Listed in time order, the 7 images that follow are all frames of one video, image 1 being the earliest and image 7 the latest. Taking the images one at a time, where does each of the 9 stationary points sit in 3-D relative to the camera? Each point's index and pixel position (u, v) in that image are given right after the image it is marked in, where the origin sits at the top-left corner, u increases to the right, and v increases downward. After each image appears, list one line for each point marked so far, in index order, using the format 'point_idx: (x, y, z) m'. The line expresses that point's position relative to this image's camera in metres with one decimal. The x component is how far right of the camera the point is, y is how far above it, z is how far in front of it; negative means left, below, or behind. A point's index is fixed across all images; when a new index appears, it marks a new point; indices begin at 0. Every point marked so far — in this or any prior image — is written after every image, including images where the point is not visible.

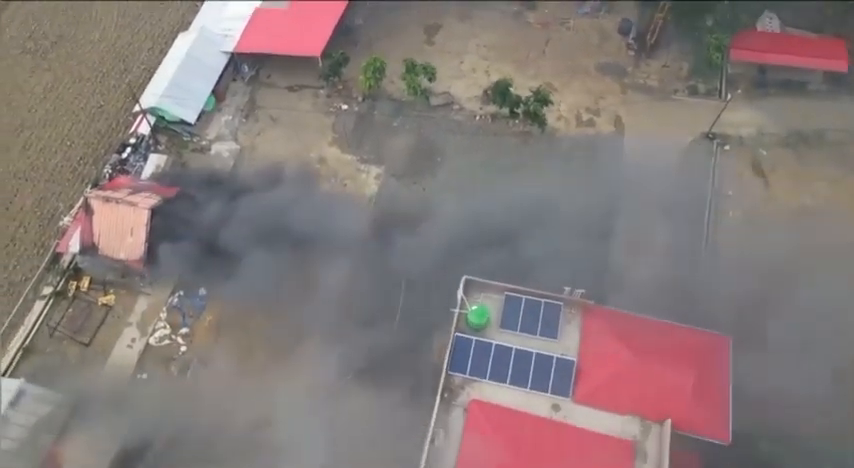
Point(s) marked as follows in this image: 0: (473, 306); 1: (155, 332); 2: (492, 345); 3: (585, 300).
0: (+0.9, -1.4, +14.1) m
1: (-6.6, -2.4, +17.6) m
2: (+1.2, -2.0, +13.8) m
3: (+3.1, -1.2, +14.2) m
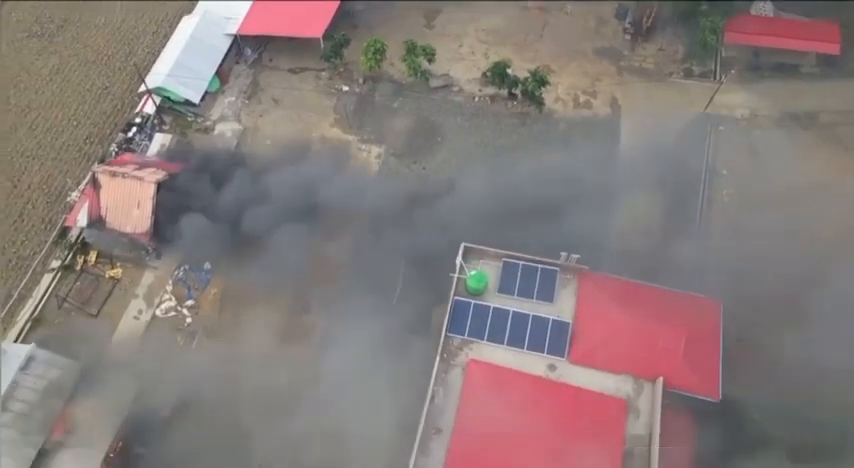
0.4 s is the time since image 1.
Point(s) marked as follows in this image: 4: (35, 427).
0: (+0.9, -0.7, +14.5) m
1: (-6.6, -1.8, +18.0) m
2: (+1.2, -1.4, +14.2) m
3: (+3.1, -0.6, +14.6) m
4: (-7.8, -3.8, +14.4) m
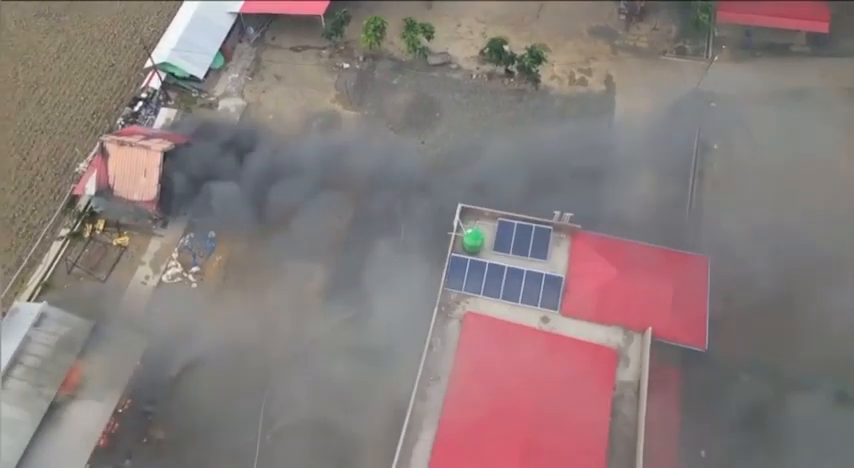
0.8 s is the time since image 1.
0: (+0.8, +0.1, +15.0) m
1: (-6.7, -0.9, +18.5) m
2: (+1.2, -0.6, +14.8) m
3: (+3.0, +0.2, +15.1) m
4: (-7.9, -3.0, +14.9) m
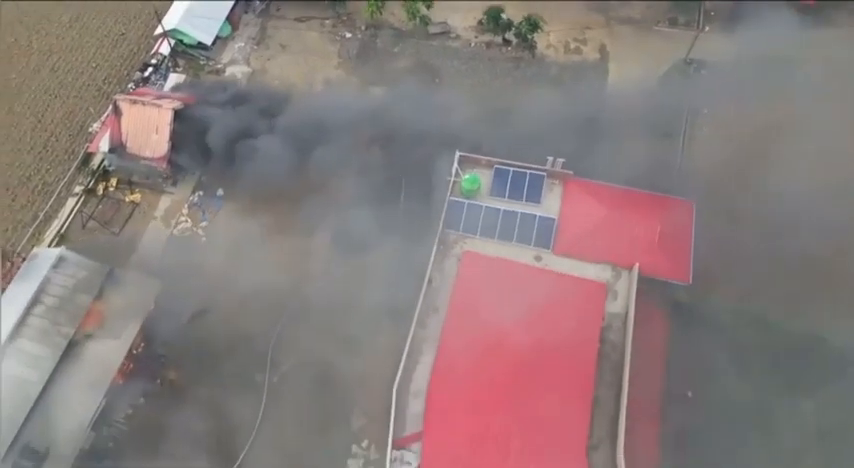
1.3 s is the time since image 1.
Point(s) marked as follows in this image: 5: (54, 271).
0: (+0.8, +1.3, +15.8) m
1: (-6.7, +0.2, +19.3) m
2: (+1.2, +0.6, +15.6) m
3: (+3.0, +1.4, +15.9) m
4: (-7.9, -1.9, +15.7) m
5: (-8.3, -0.8, +16.0) m
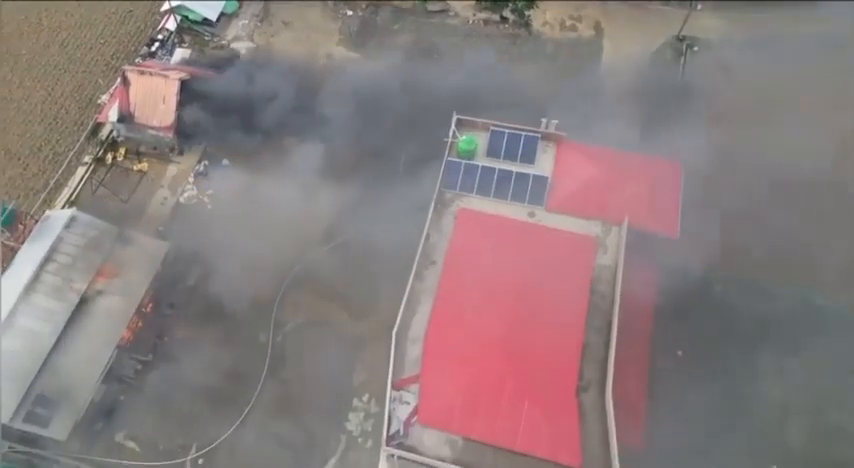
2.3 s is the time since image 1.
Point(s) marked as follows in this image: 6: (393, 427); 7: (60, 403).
0: (+0.8, +2.1, +16.4) m
1: (-6.7, +1.1, +20.0) m
2: (+1.1, +1.5, +16.2) m
3: (+3.0, +2.2, +16.5) m
4: (-7.9, -1.0, +16.4) m
5: (-8.3, +0.1, +16.6) m
6: (-0.7, -3.7, +14.0) m
7: (-7.9, -3.6, +15.6) m
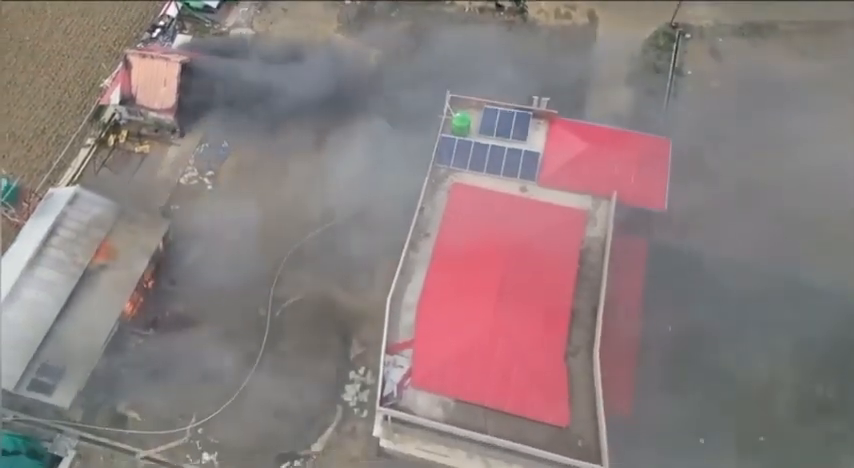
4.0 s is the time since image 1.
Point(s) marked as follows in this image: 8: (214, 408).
0: (+0.7, +2.7, +16.8) m
1: (-6.8, +1.7, +20.4) m
2: (+1.0, +2.0, +16.6) m
3: (+2.9, +2.8, +16.9) m
4: (-8.0, -0.4, +16.8) m
5: (-8.4, +0.6, +17.0) m
6: (-0.8, -3.1, +14.4) m
7: (-8.0, -3.0, +15.9) m
8: (-5.0, -4.1, +16.9) m
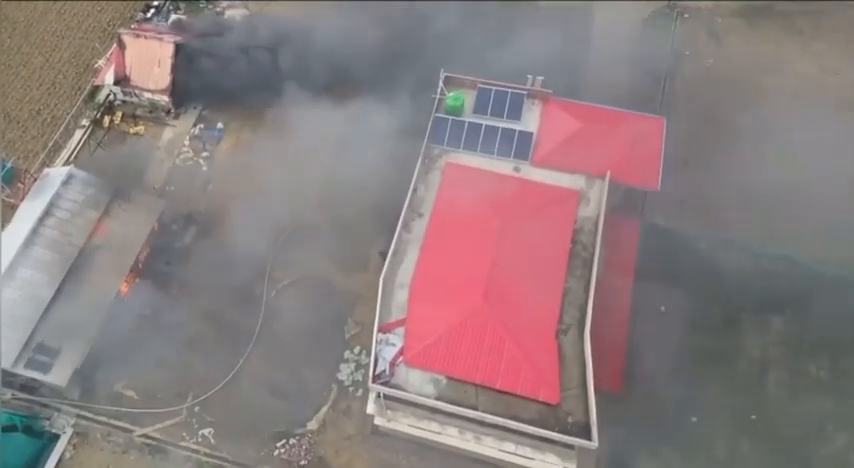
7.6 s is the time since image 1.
0: (+0.5, +3.2, +16.8) m
1: (-7.0, +2.2, +20.4) m
2: (+0.9, +2.5, +16.6) m
3: (+2.7, +3.3, +16.8) m
4: (-8.2, 0.0, +16.8) m
5: (-8.6, +1.1, +17.1) m
6: (-1.0, -2.7, +14.5) m
7: (-8.1, -2.6, +16.1) m
8: (-5.1, -3.6, +17.0) m
